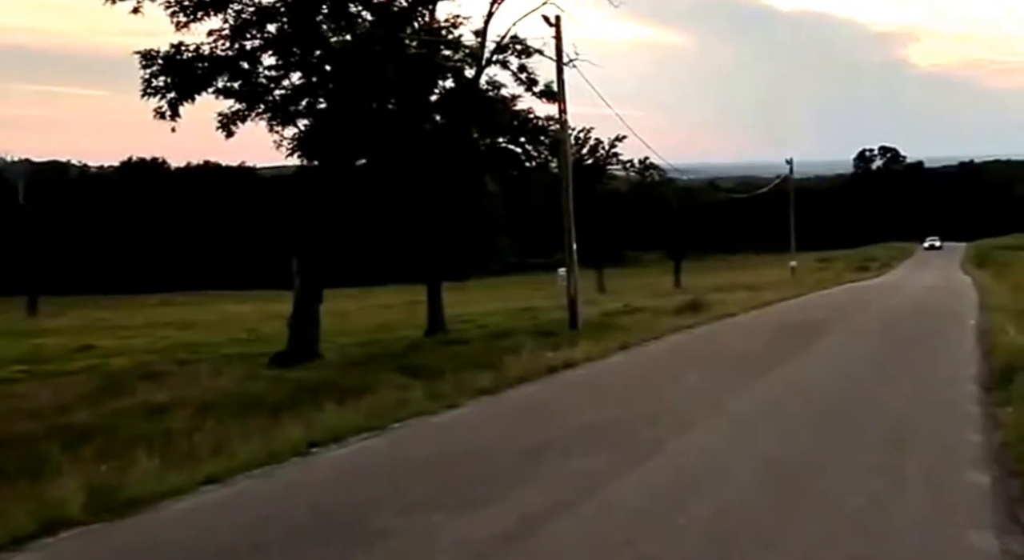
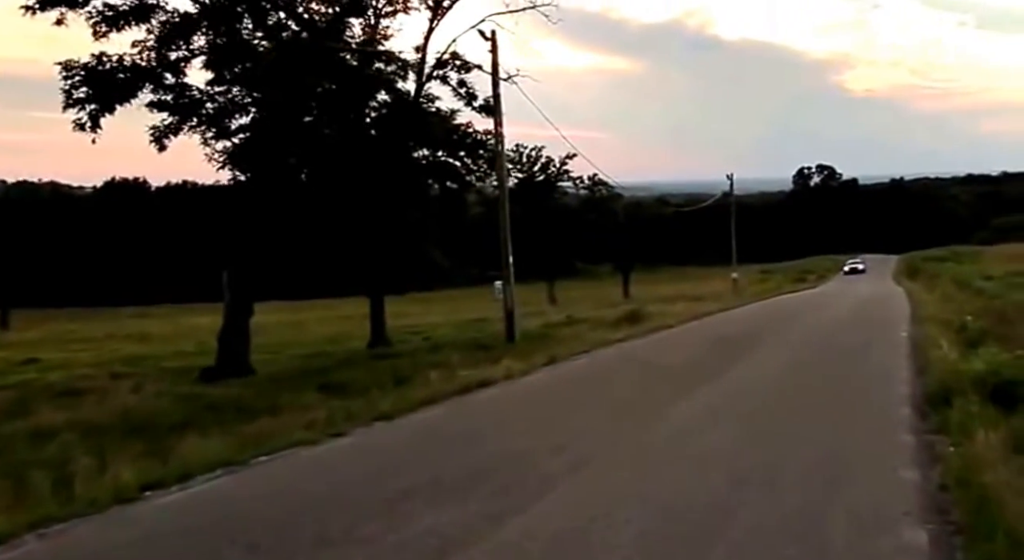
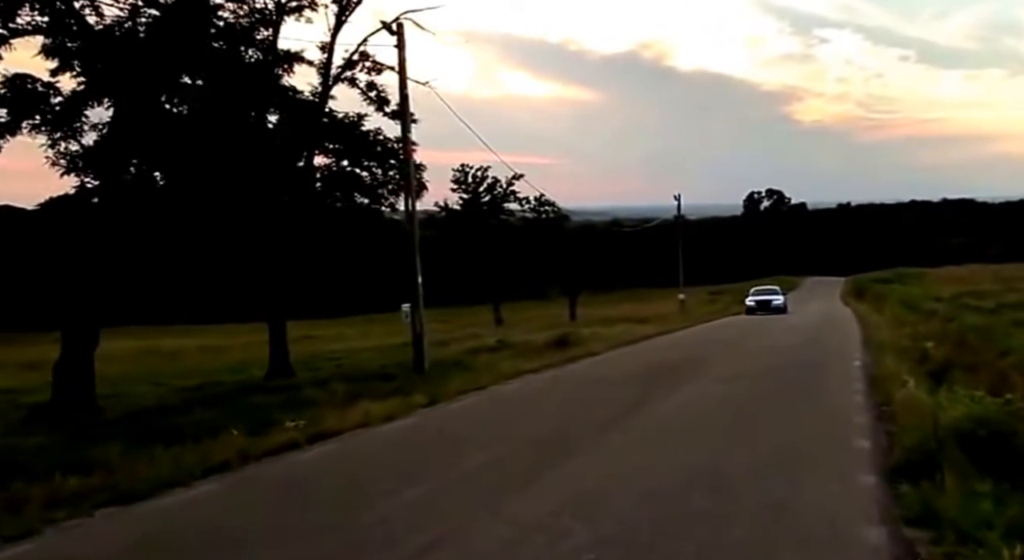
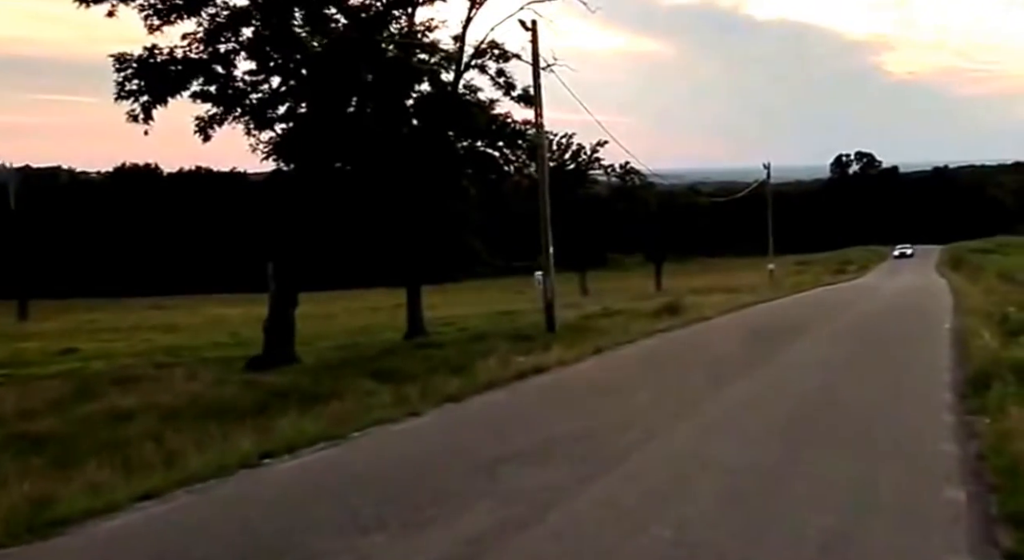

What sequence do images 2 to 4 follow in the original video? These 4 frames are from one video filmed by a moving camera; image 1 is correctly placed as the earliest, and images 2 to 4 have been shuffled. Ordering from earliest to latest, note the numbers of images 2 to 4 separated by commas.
4, 2, 3
